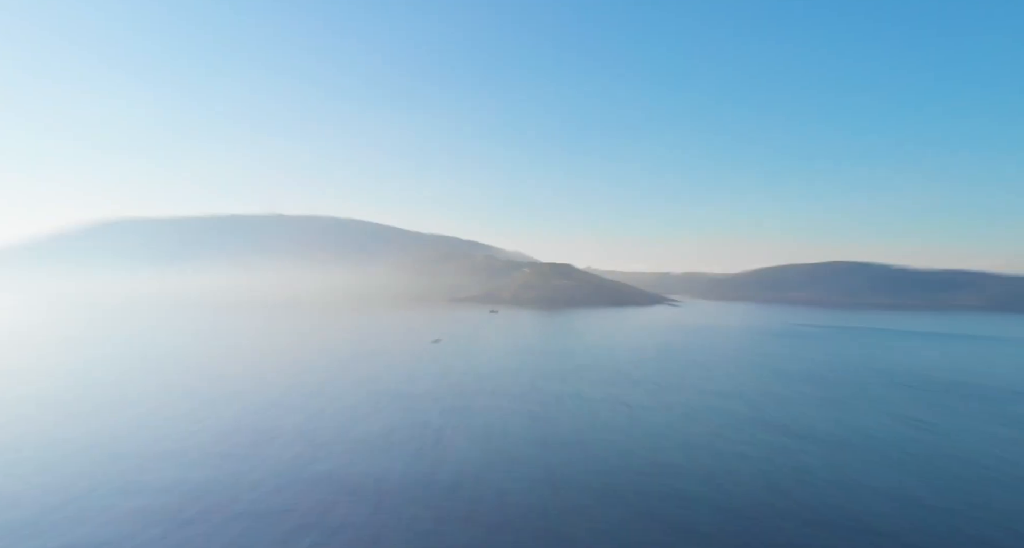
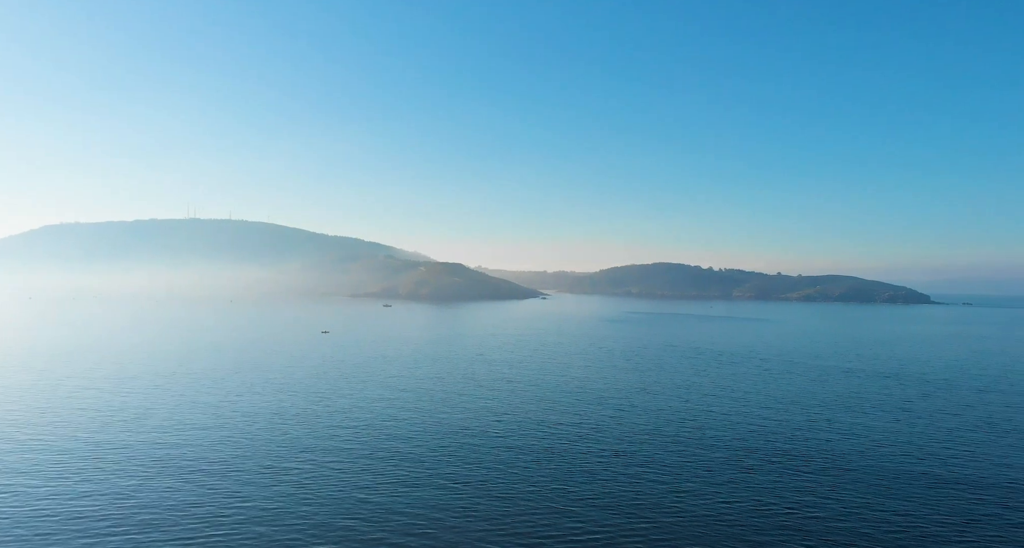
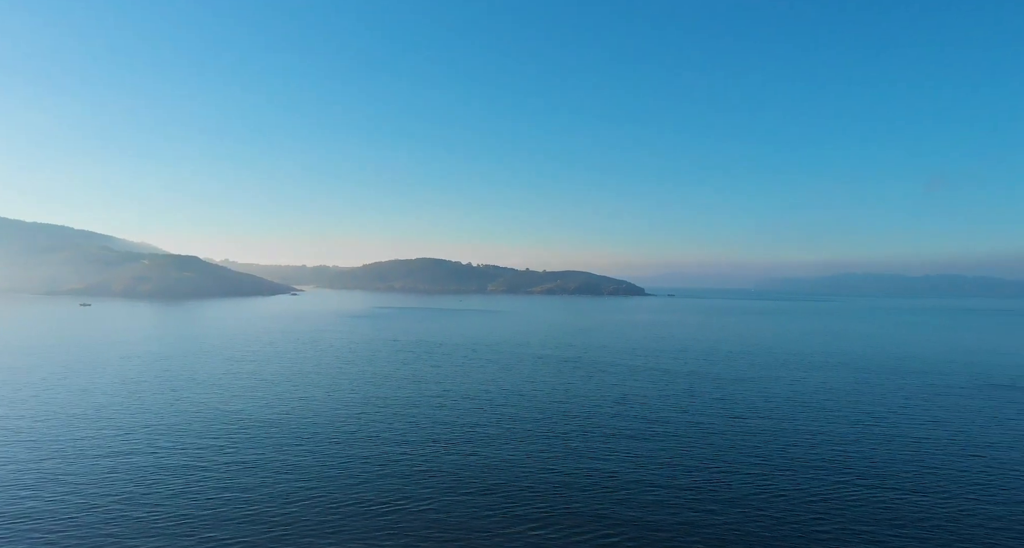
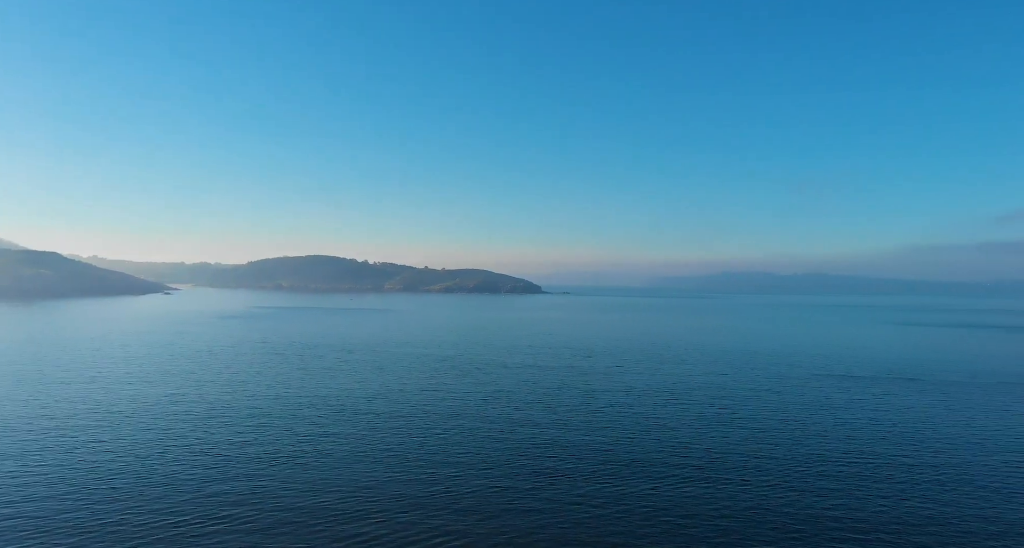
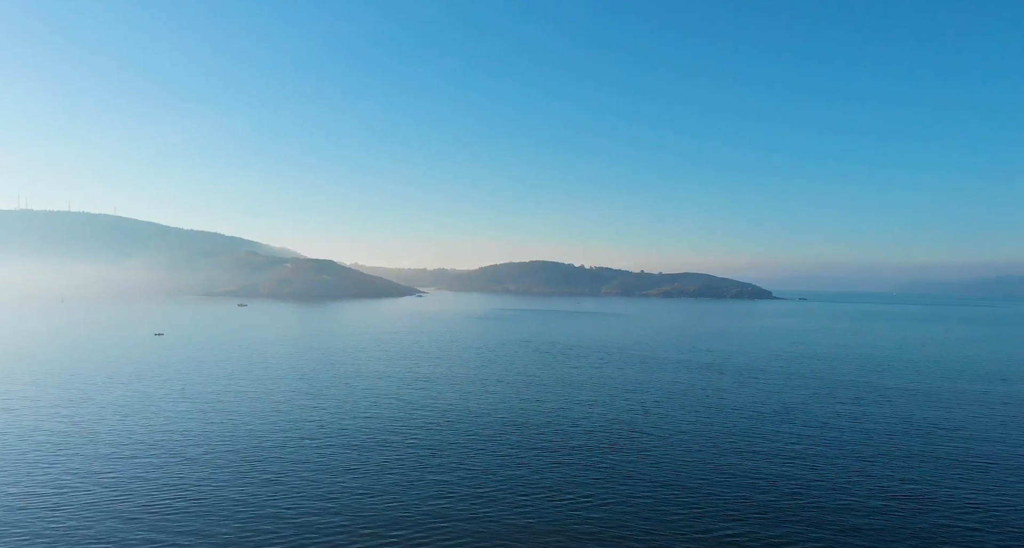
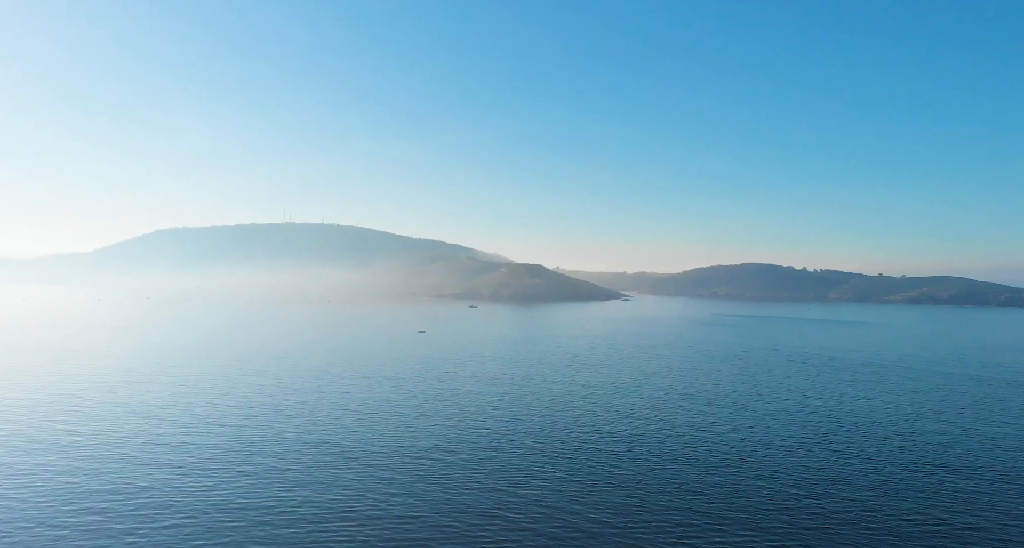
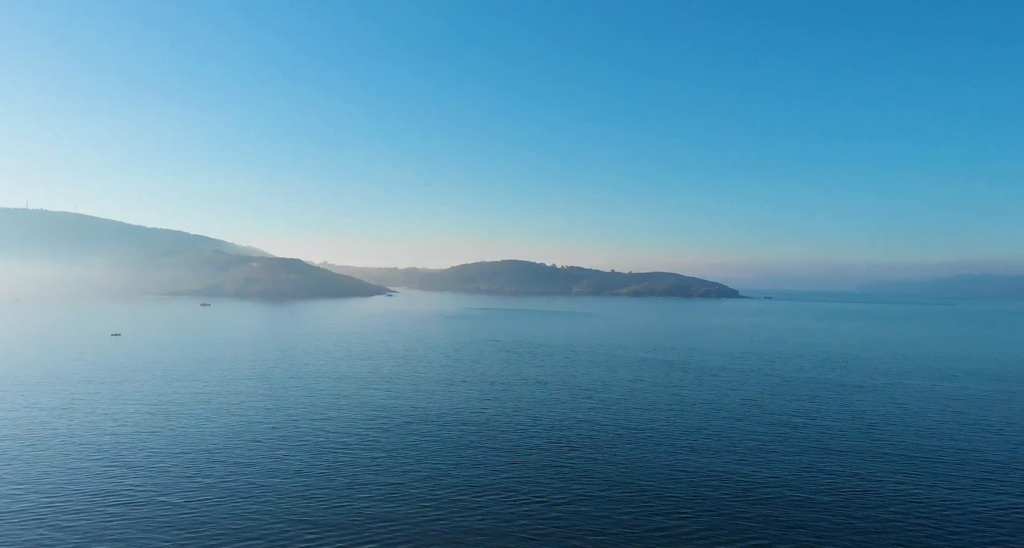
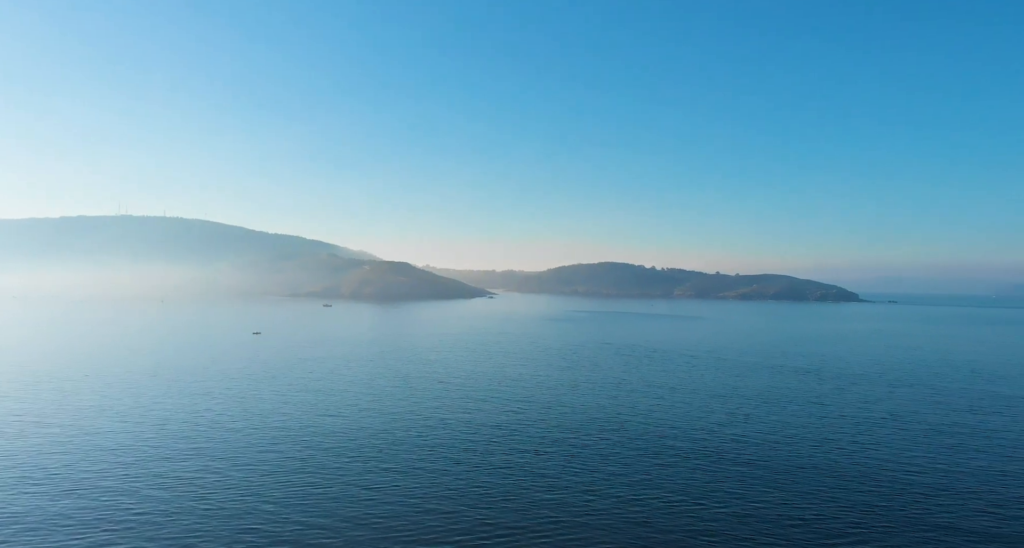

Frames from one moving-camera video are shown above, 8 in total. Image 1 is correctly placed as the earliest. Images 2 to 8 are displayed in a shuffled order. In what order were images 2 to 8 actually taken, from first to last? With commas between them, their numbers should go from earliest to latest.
6, 2, 8, 5, 7, 3, 4
